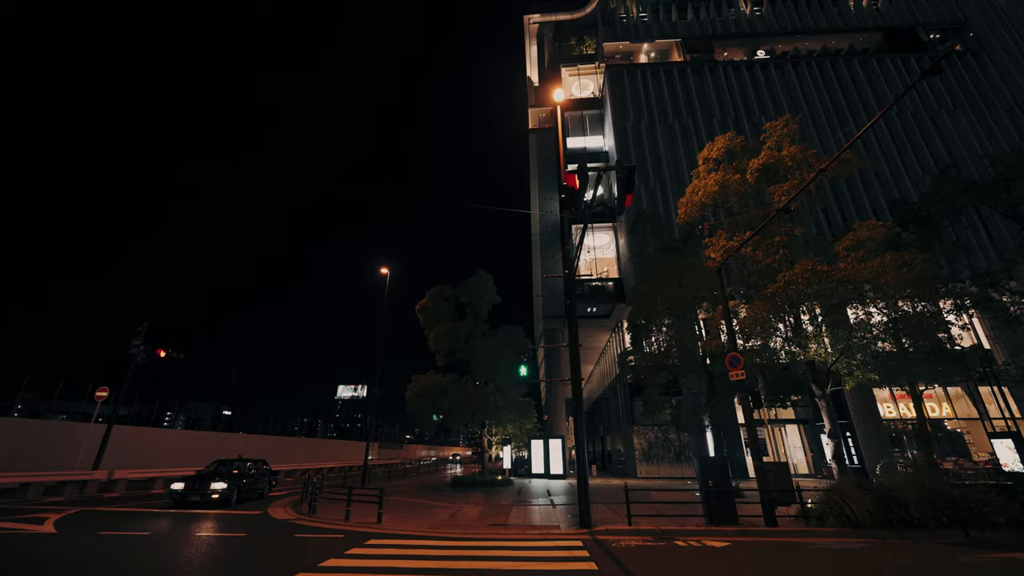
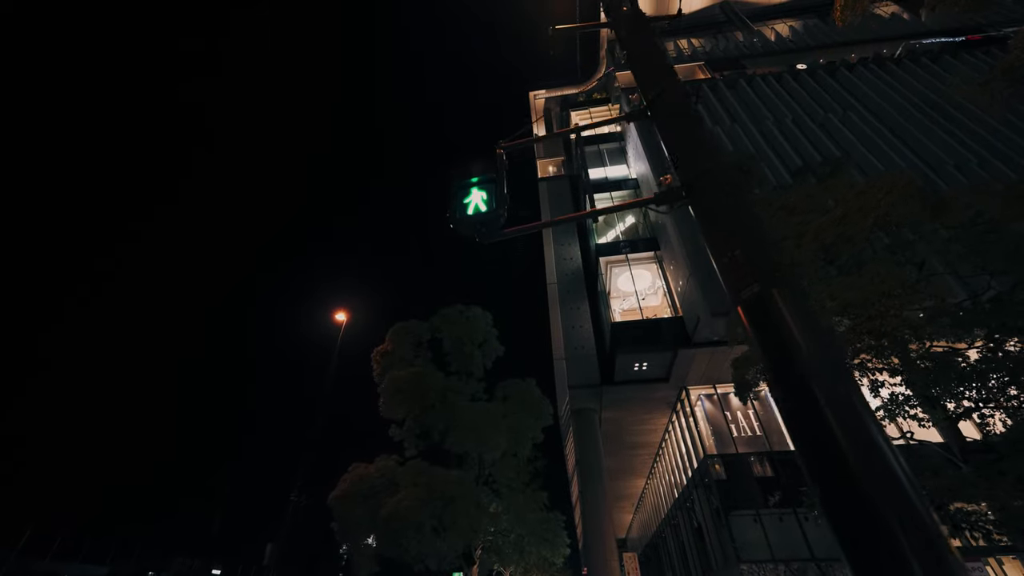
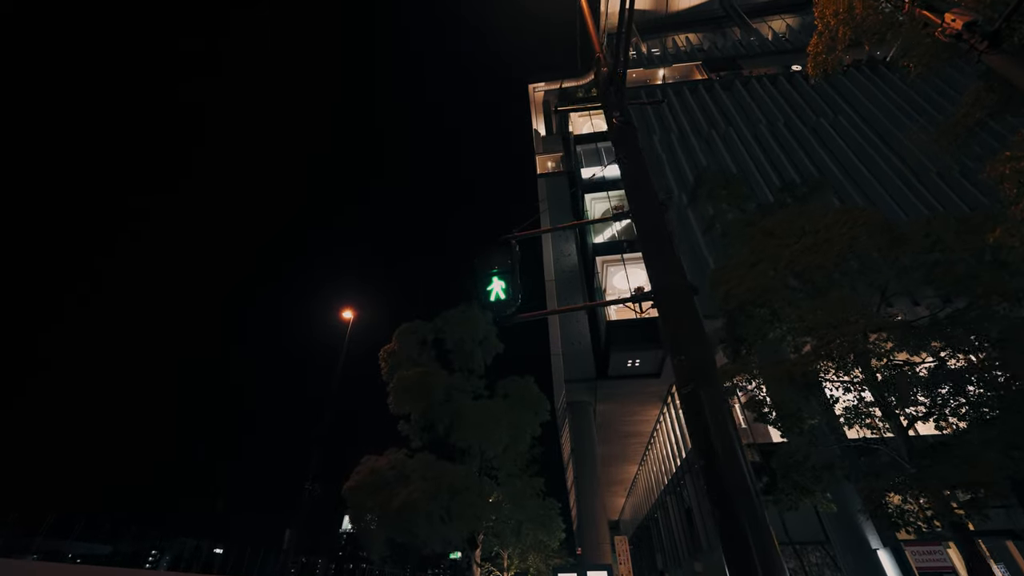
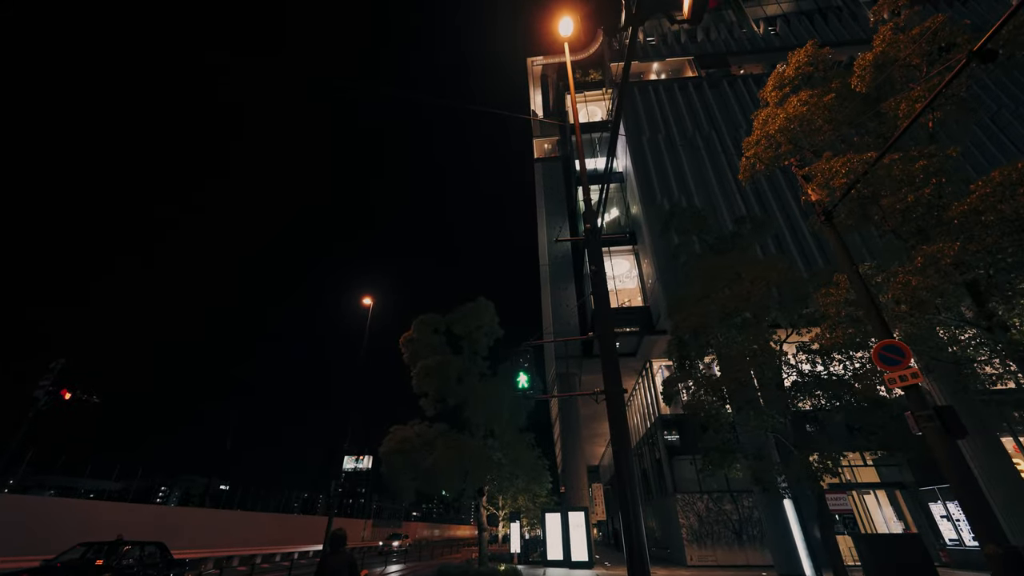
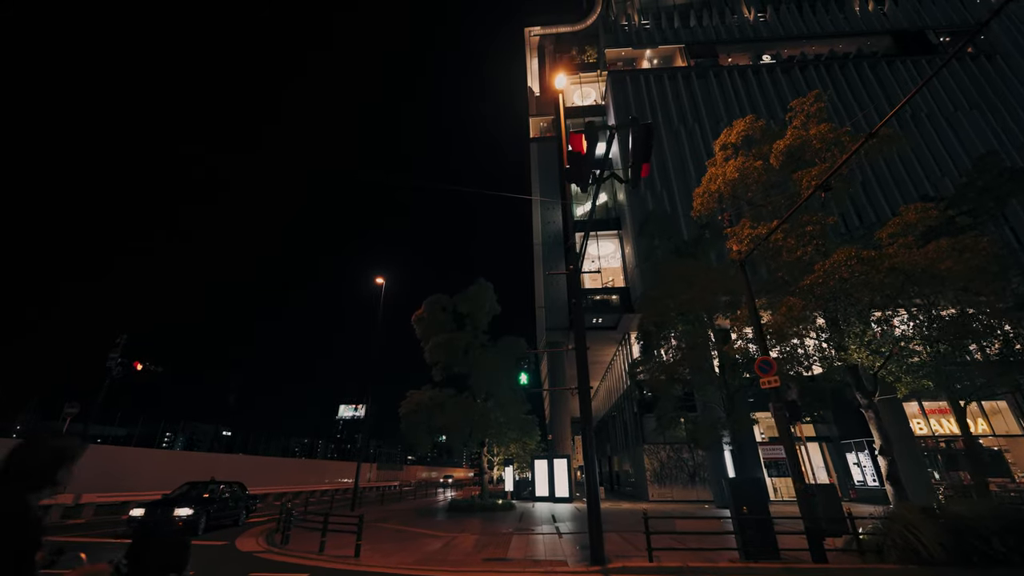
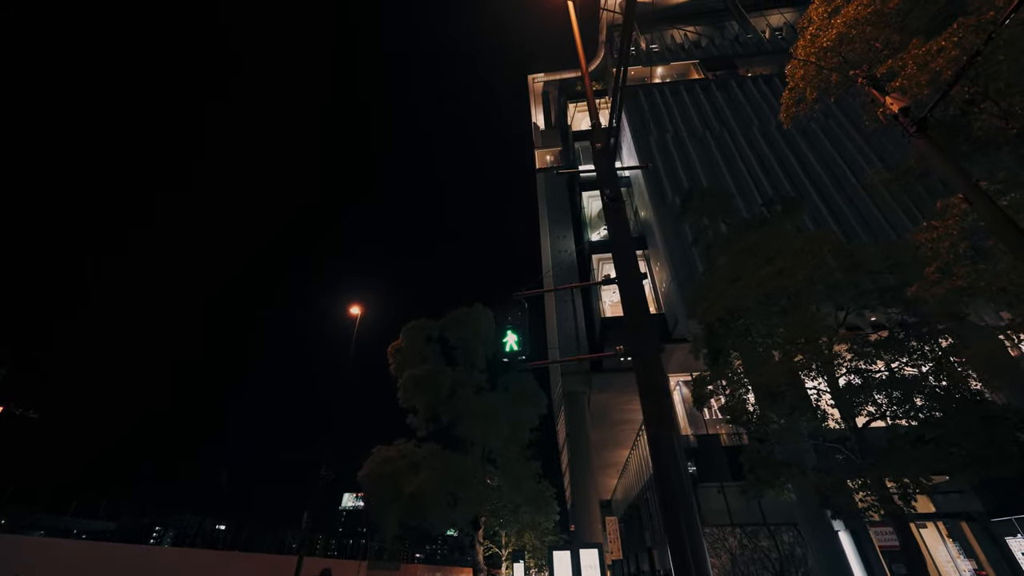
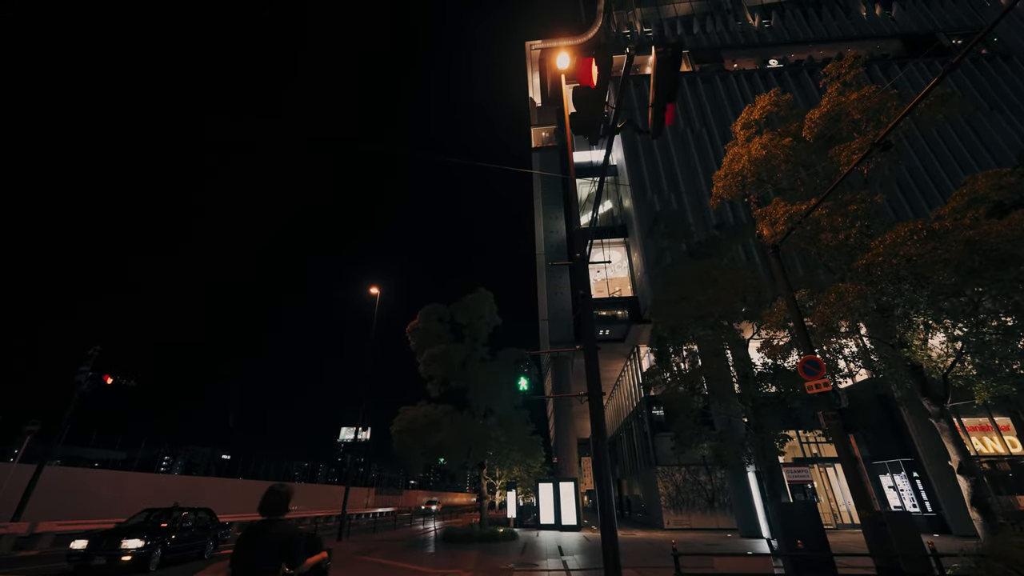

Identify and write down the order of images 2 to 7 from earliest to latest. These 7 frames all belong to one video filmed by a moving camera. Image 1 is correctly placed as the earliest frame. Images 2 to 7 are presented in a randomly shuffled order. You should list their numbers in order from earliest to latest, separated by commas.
5, 7, 4, 6, 3, 2
